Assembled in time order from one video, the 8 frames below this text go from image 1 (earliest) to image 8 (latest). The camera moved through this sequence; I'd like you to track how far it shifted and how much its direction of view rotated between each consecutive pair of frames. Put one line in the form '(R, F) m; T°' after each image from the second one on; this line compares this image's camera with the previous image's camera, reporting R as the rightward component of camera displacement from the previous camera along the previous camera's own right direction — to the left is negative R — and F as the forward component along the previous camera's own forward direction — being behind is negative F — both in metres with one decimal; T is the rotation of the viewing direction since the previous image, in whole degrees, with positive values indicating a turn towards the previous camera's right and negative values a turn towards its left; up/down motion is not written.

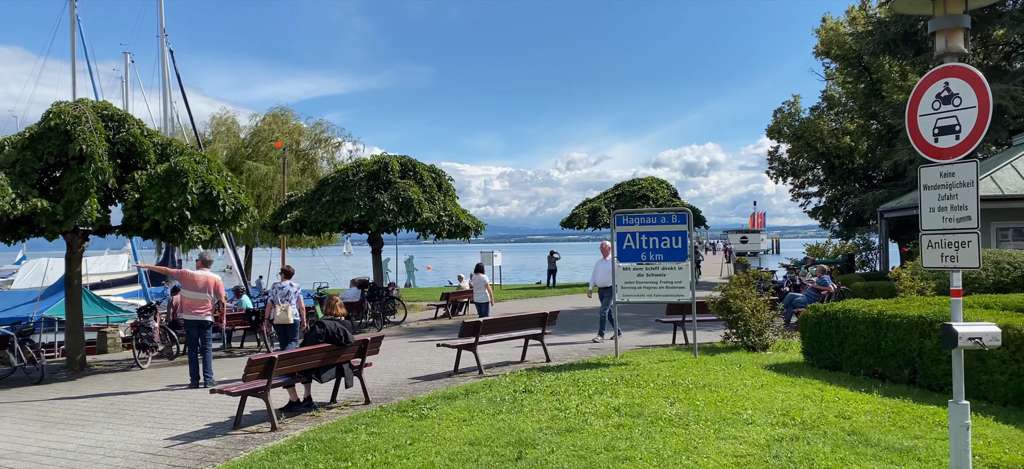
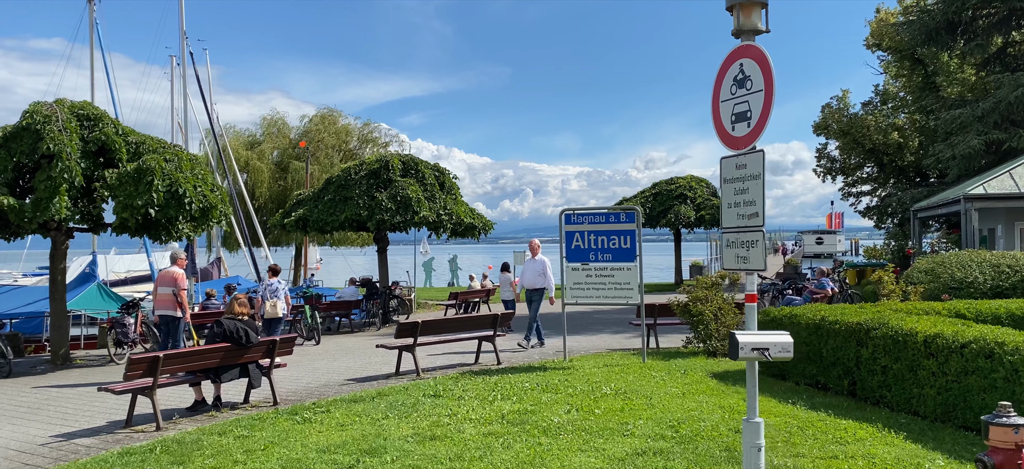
(+1.5, +0.4) m; -5°
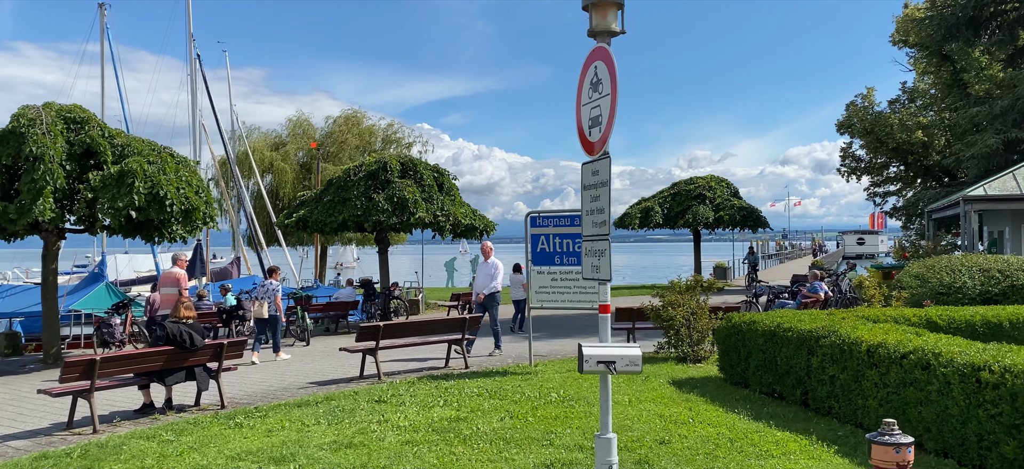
(+0.9, +0.1) m; -3°
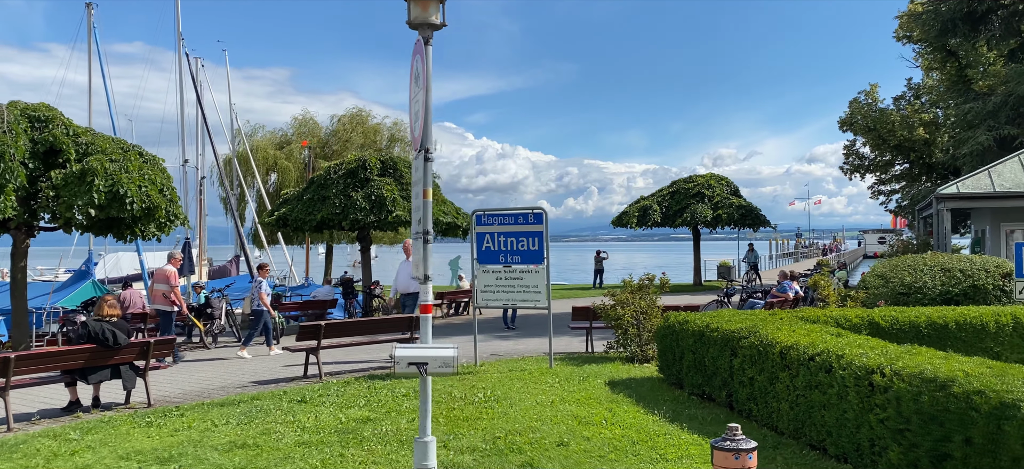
(+0.9, +0.1) m; -1°
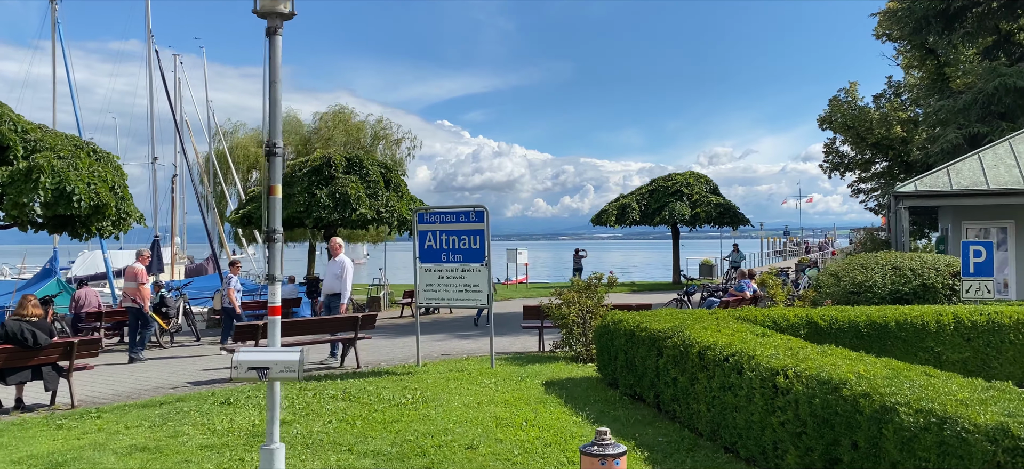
(+0.6, +0.1) m; 0°
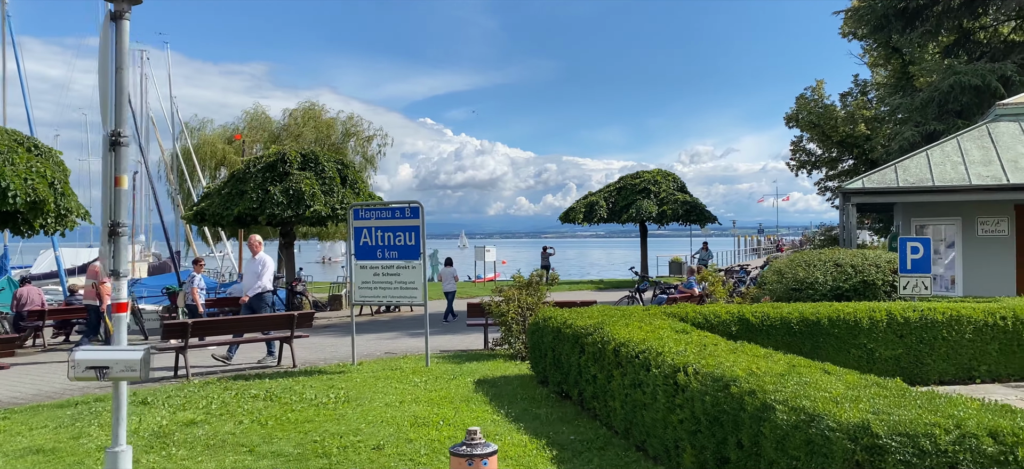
(+0.5, +0.1) m; +1°
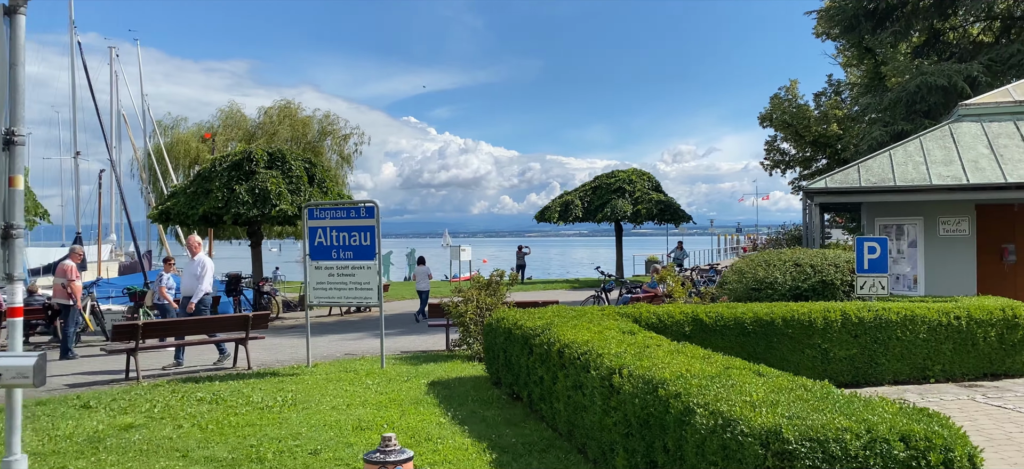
(+0.3, +0.1) m; +1°
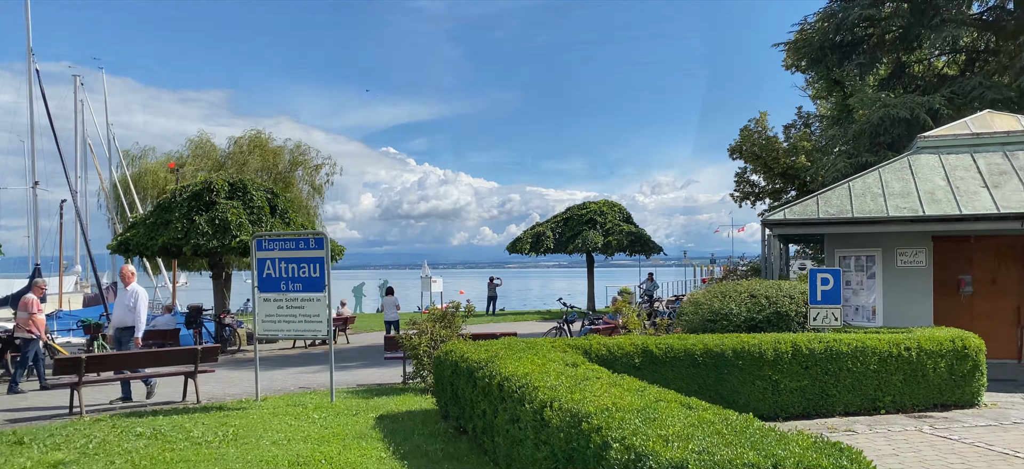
(+0.3, 0.0) m; +1°
